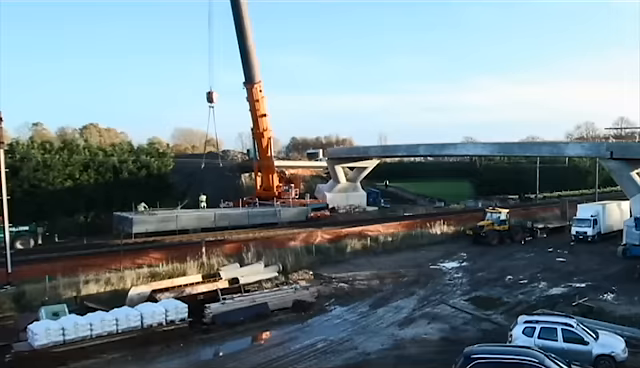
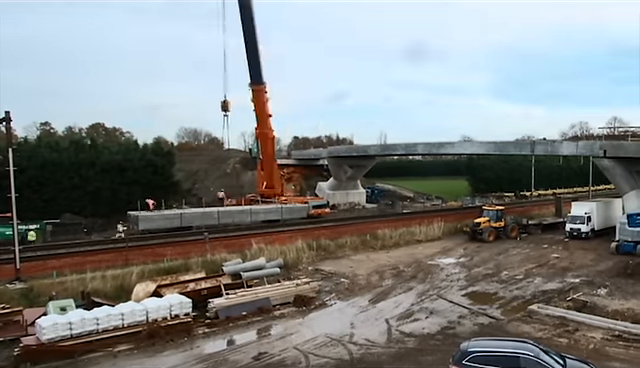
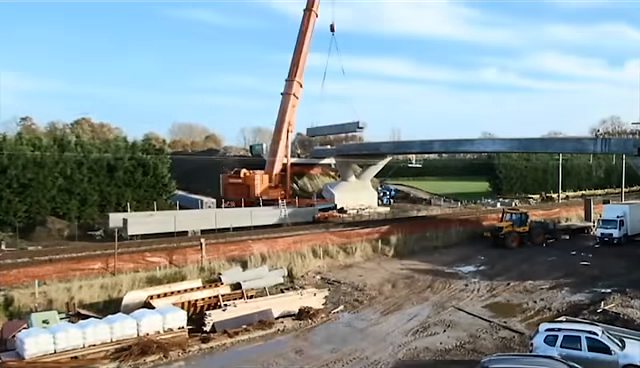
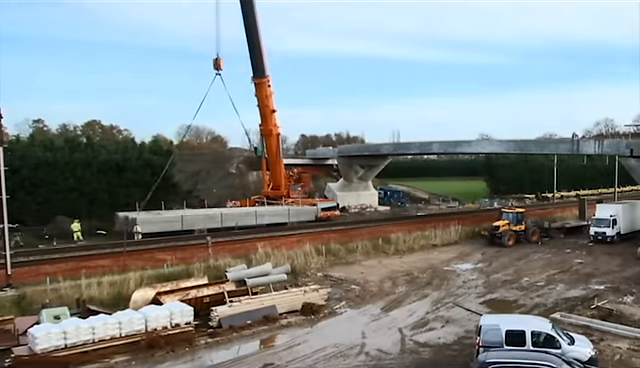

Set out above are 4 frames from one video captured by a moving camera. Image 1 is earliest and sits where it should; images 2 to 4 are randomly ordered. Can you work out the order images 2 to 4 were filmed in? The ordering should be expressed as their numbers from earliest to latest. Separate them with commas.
3, 4, 2
